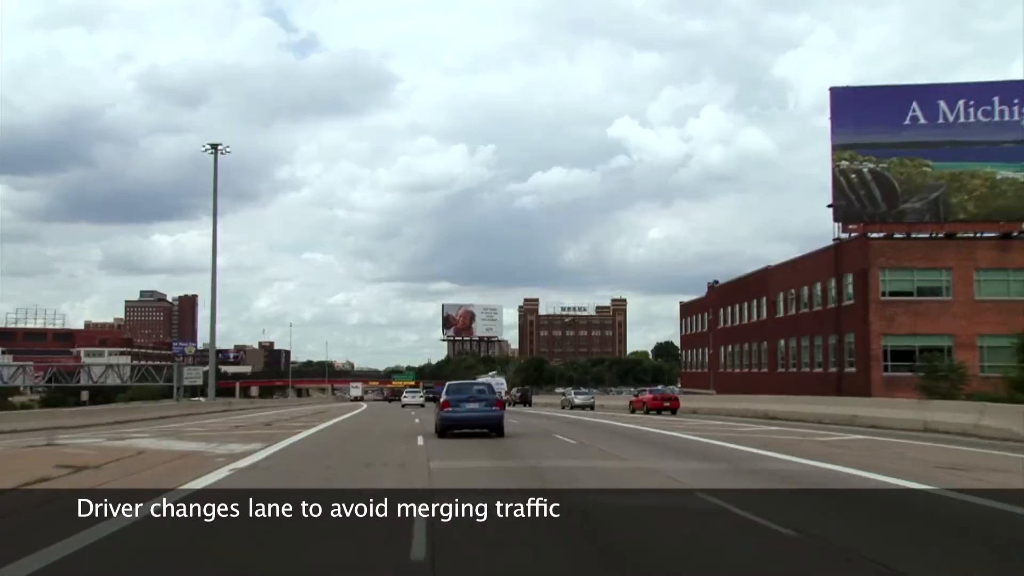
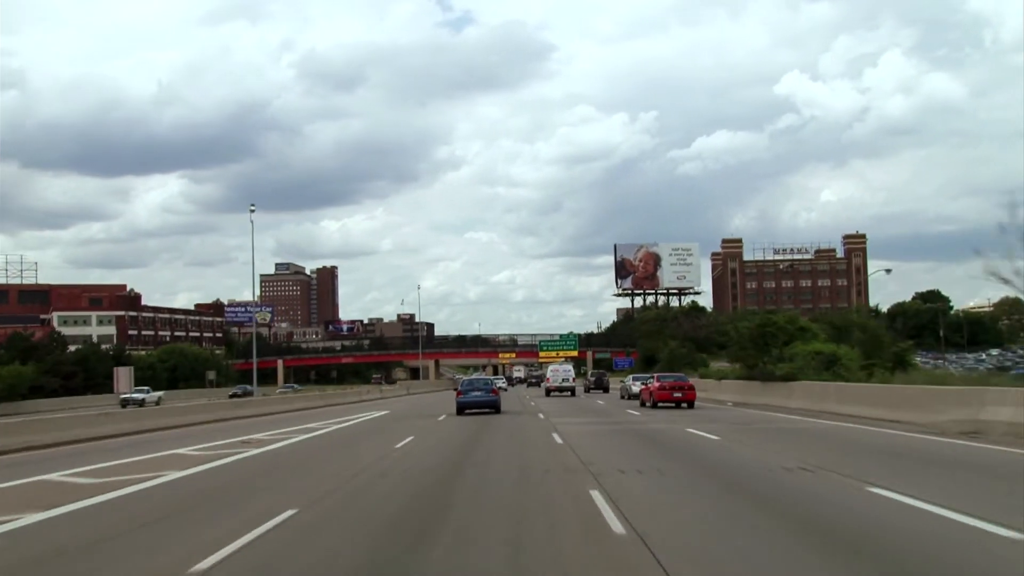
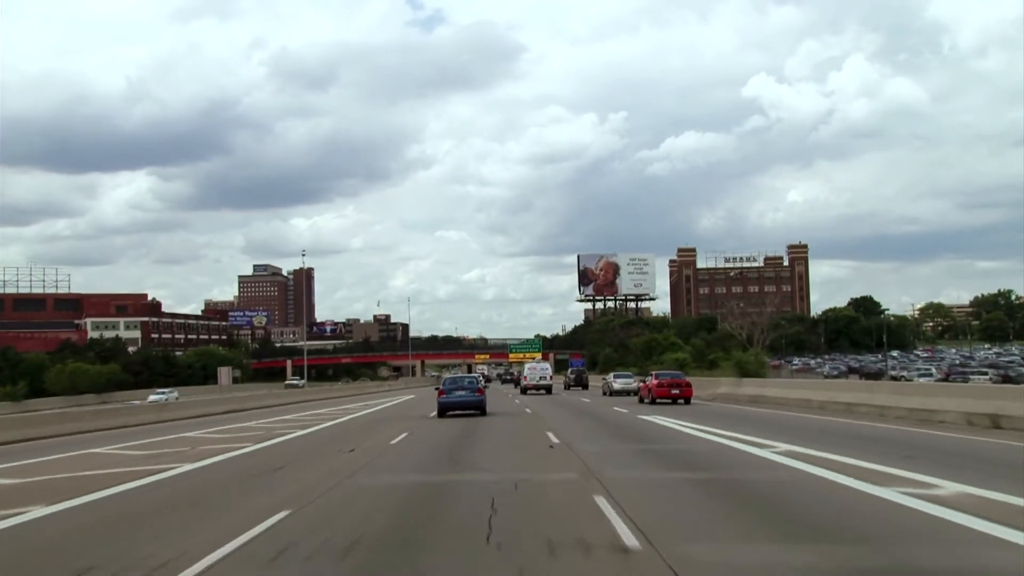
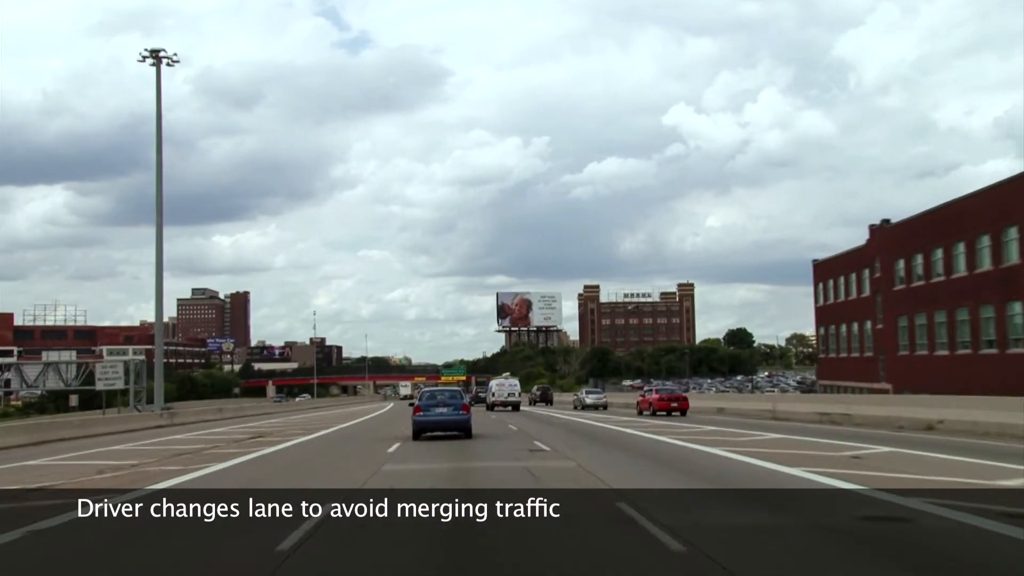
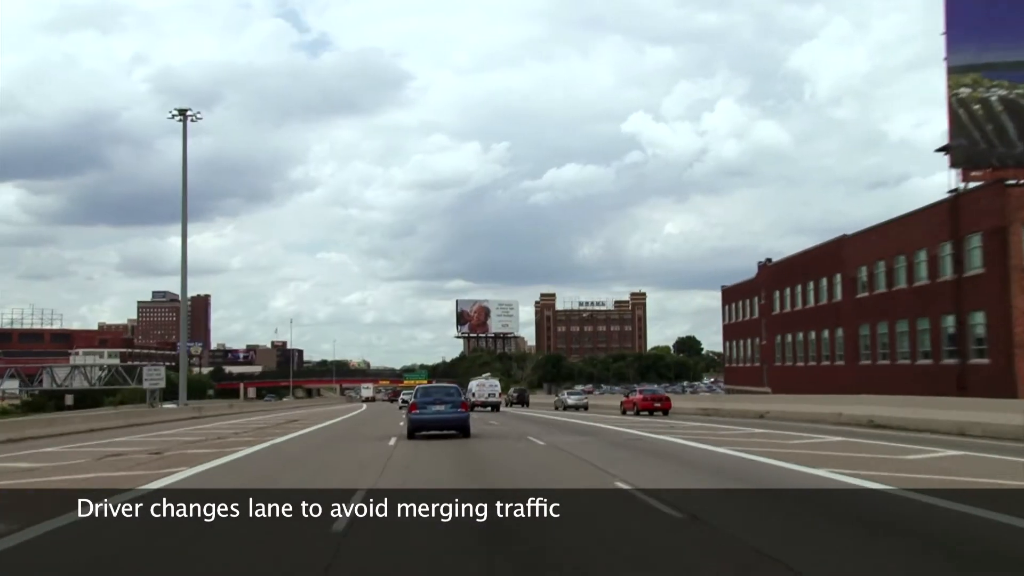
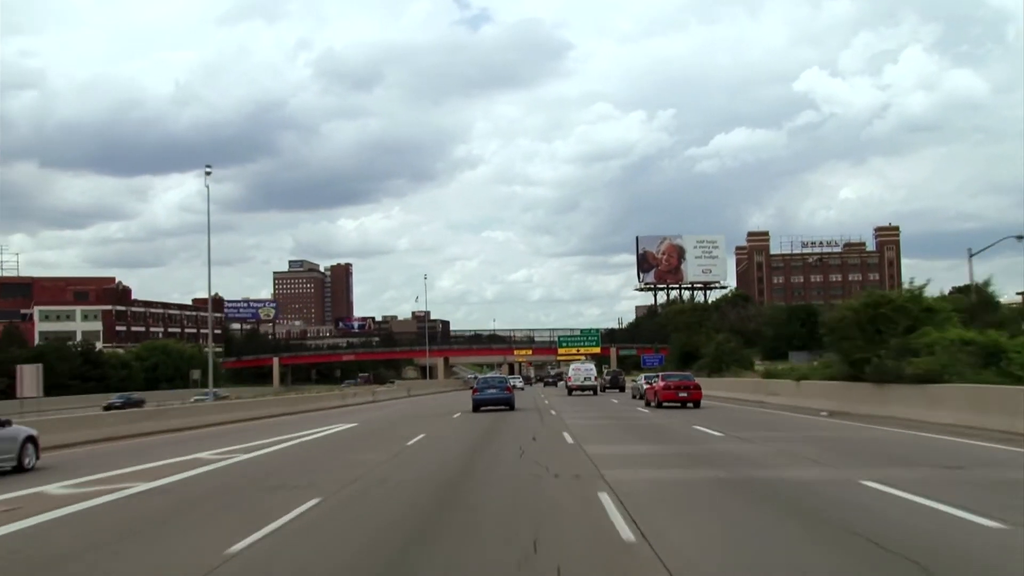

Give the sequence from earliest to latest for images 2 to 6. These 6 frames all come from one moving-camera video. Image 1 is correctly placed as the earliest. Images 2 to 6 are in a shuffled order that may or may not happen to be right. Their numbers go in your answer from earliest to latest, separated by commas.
5, 4, 3, 2, 6
